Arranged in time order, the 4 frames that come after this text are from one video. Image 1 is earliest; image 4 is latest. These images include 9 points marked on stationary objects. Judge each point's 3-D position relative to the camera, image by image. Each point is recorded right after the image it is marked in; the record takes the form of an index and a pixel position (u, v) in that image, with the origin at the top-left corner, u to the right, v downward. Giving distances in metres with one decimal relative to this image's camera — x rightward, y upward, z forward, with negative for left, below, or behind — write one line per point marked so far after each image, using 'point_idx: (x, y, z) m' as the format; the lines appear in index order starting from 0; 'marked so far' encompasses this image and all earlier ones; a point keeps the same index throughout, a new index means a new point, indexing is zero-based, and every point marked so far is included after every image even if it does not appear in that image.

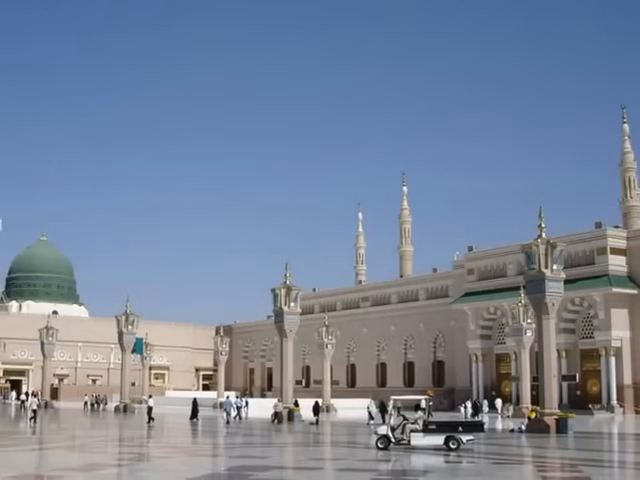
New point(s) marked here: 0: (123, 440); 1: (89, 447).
0: (-4.4, -4.5, +19.9) m
1: (-5.0, -4.5, +19.2) m
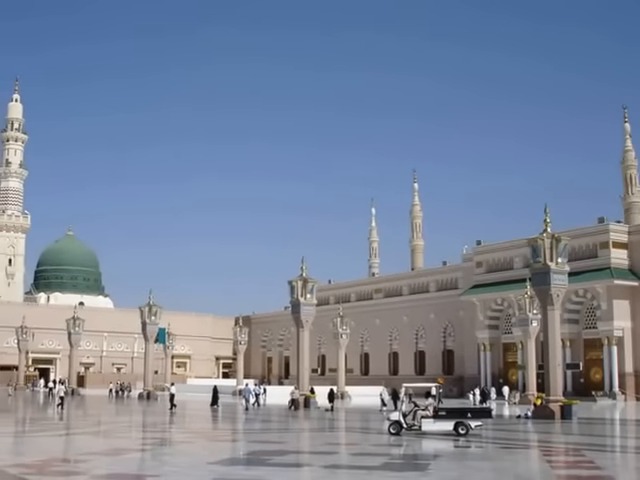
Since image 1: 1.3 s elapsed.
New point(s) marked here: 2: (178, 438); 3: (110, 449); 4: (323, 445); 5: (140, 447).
0: (-4.1, -4.4, +20.8) m
1: (-4.7, -4.4, +20.1) m
2: (-3.1, -4.4, +19.4) m
3: (-4.5, -4.5, +19.0) m
4: (+0.1, -4.3, +18.4) m
5: (-3.9, -4.5, +19.0) m
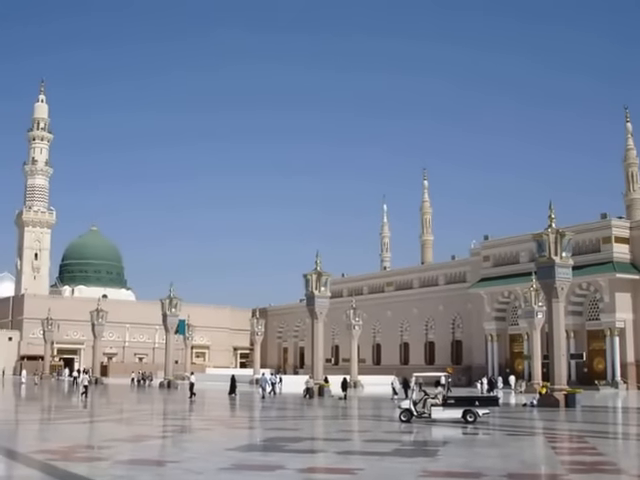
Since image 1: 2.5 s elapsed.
0: (-3.8, -4.3, +21.6) m
1: (-4.4, -4.3, +20.9) m
2: (-2.8, -4.3, +20.2) m
3: (-4.2, -4.4, +19.8) m
4: (+0.4, -4.2, +19.1) m
5: (-3.6, -4.3, +19.8) m
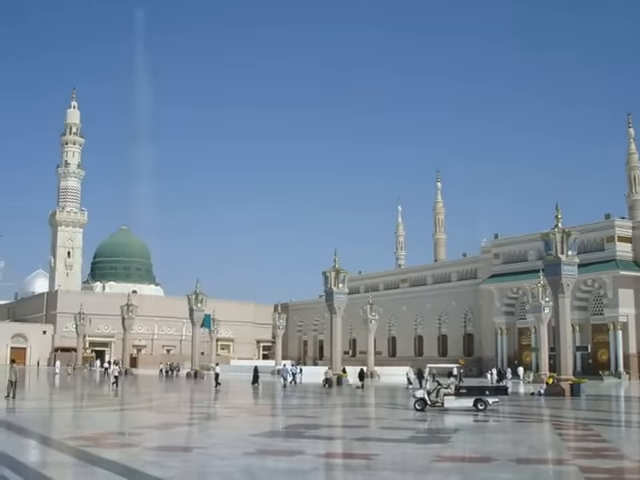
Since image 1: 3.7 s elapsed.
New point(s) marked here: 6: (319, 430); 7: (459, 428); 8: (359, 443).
0: (-3.3, -4.2, +22.7) m
1: (-3.9, -4.2, +22.0) m
2: (-2.4, -4.2, +21.3) m
3: (-3.8, -4.4, +20.9) m
4: (+0.8, -4.1, +20.1) m
5: (-3.1, -4.3, +20.9) m
6: (0.0, -4.2, +19.4) m
7: (+2.9, -3.9, +18.3) m
8: (+0.8, -4.1, +17.9) m
